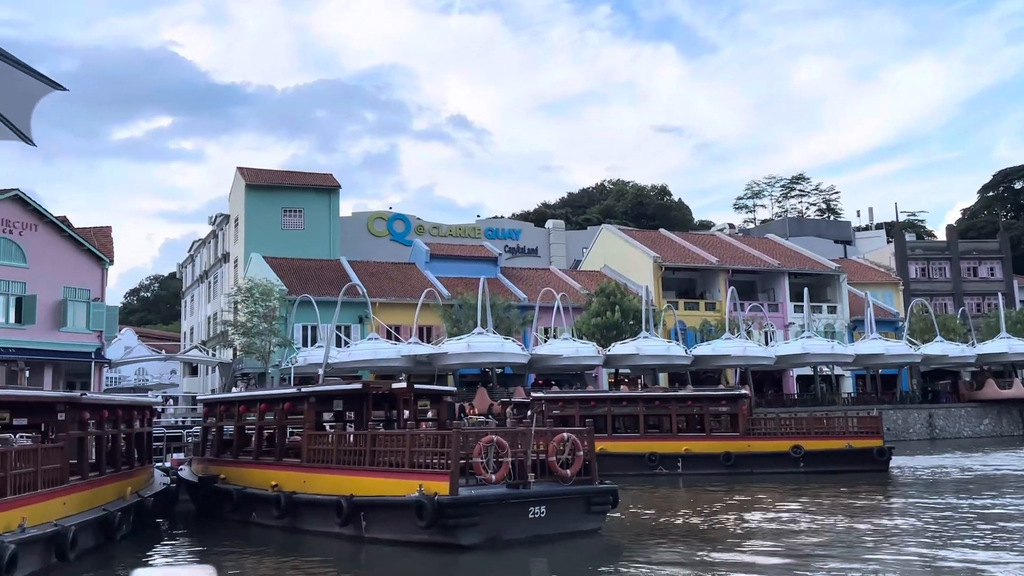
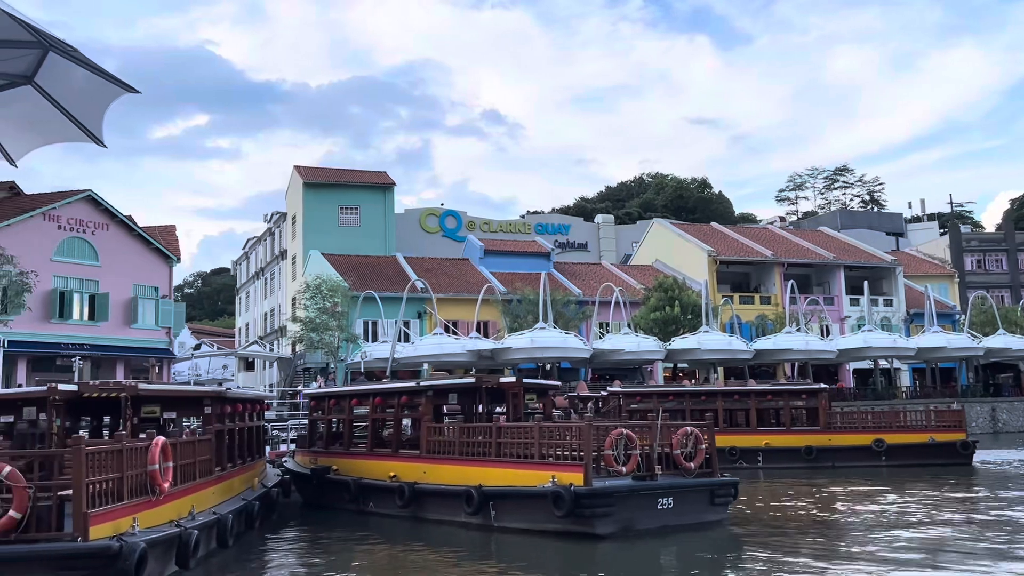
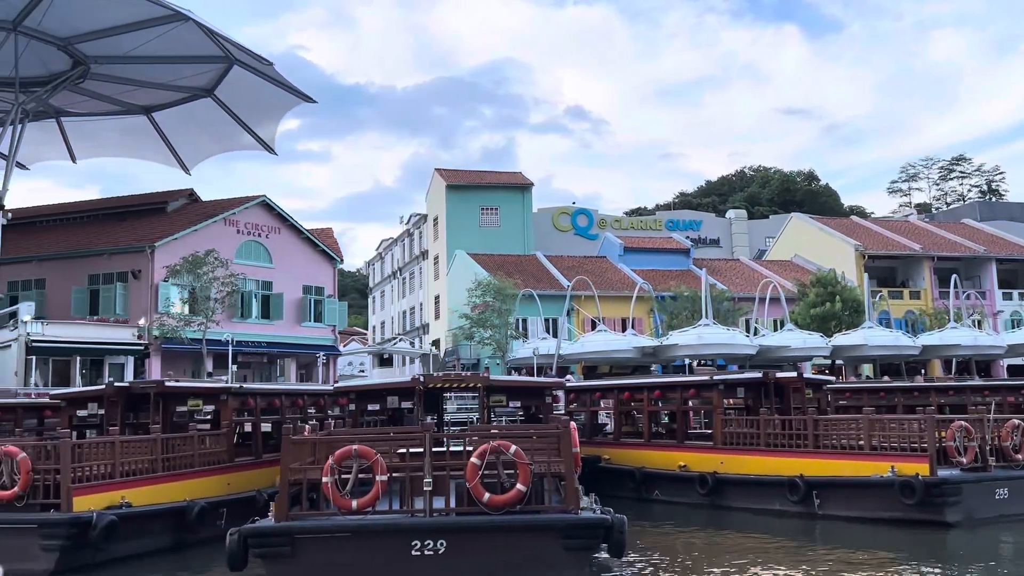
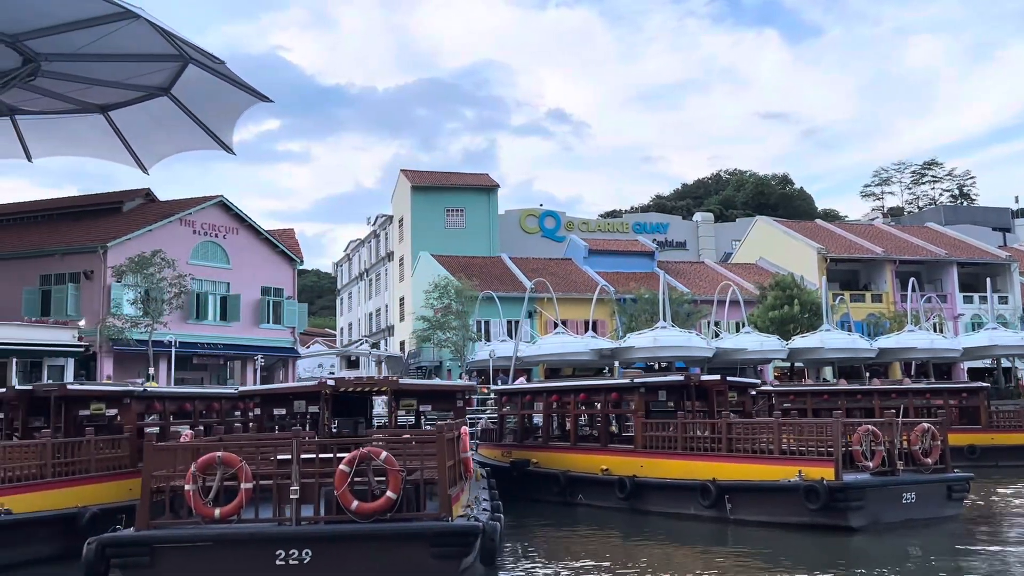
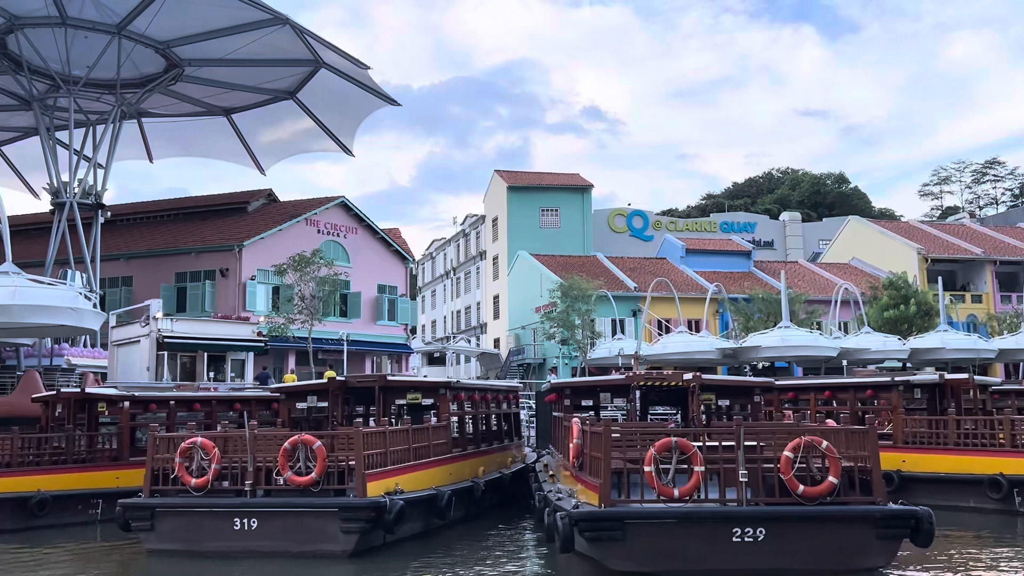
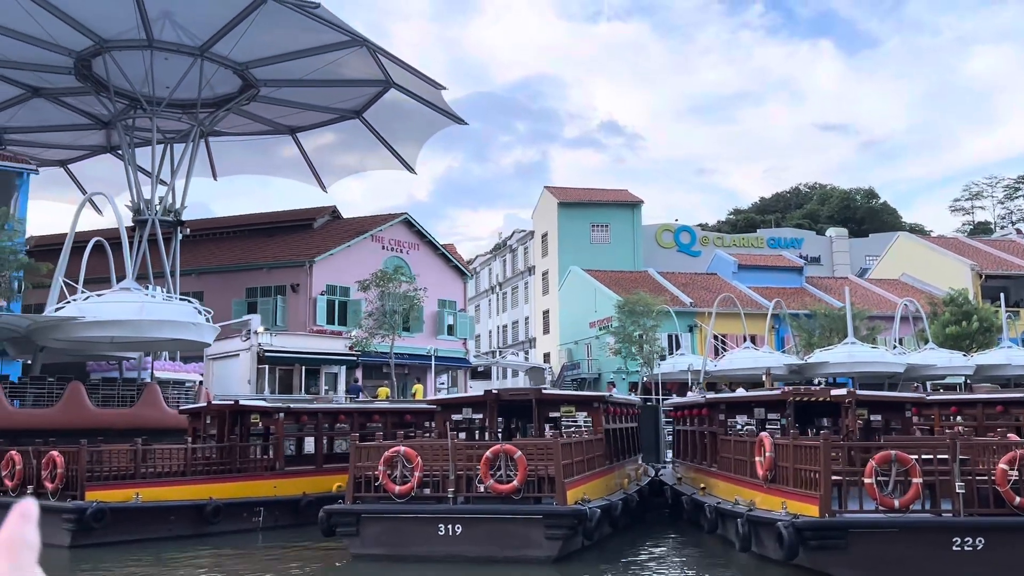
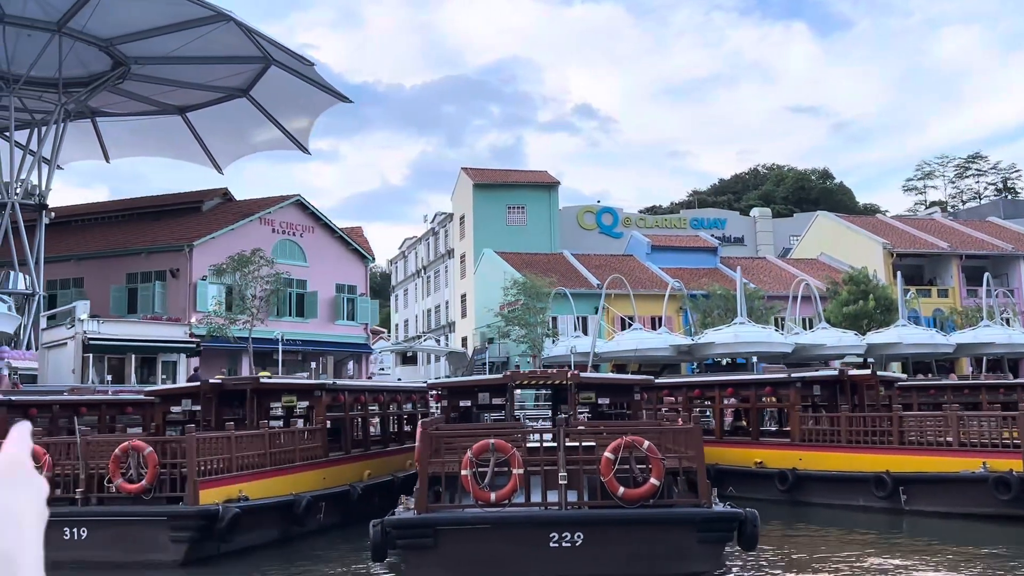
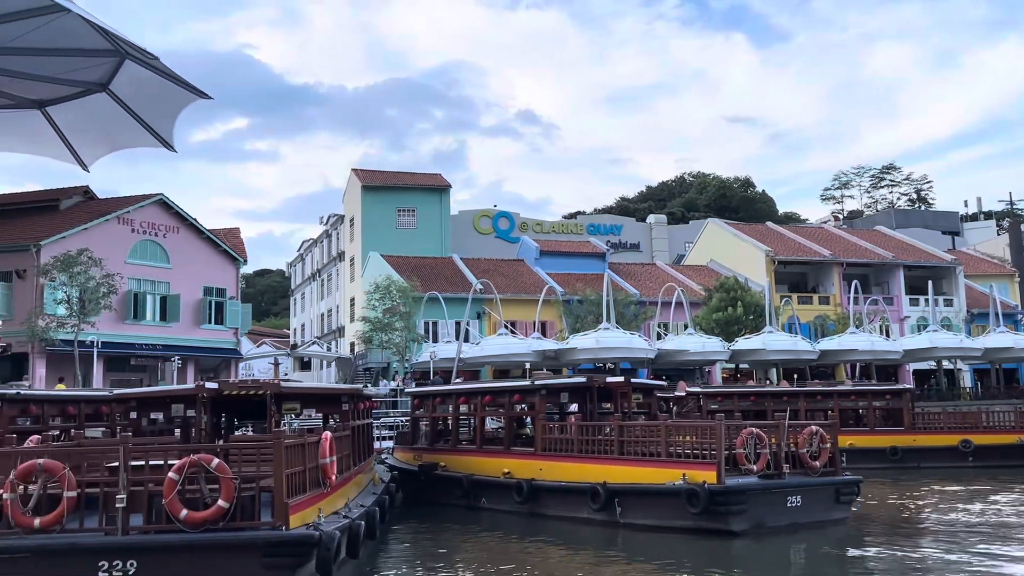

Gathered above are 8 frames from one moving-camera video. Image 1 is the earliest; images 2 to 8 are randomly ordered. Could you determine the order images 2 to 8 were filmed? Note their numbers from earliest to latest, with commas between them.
2, 8, 4, 3, 7, 5, 6
